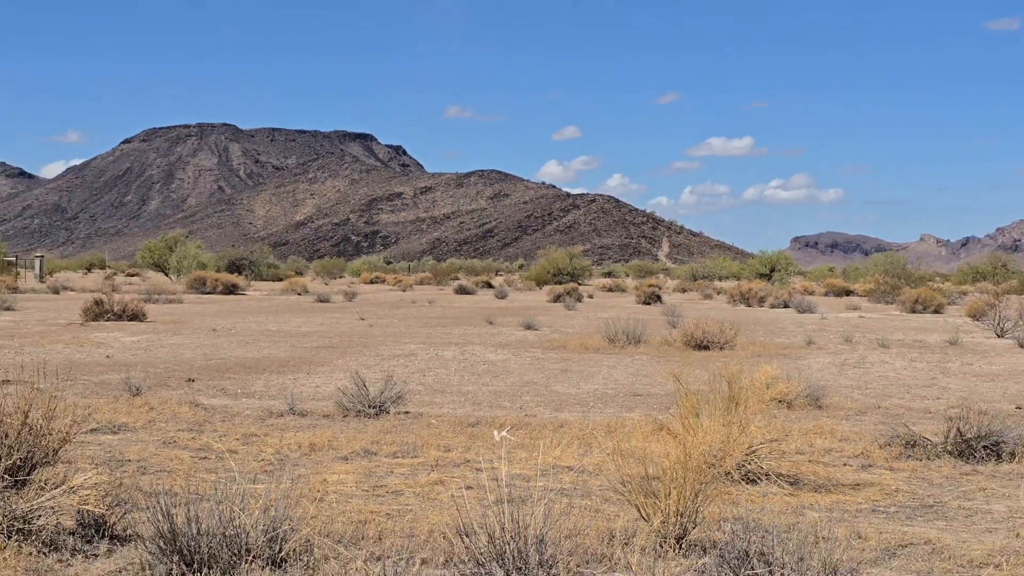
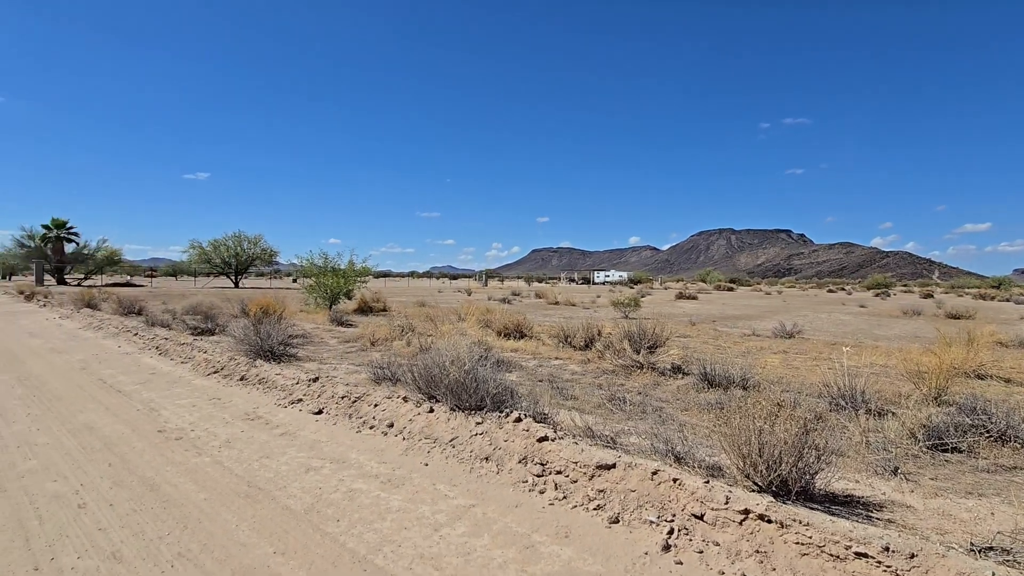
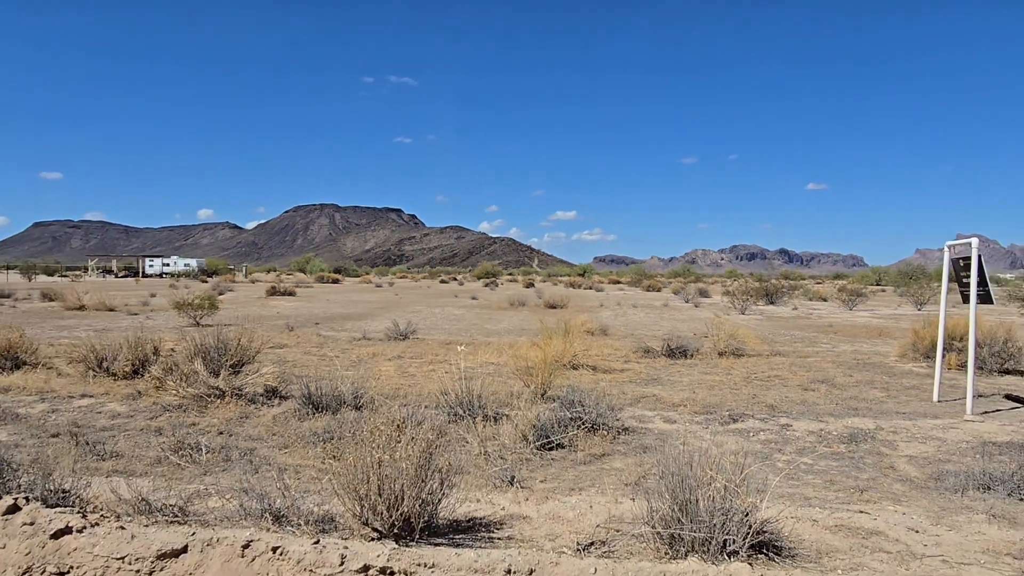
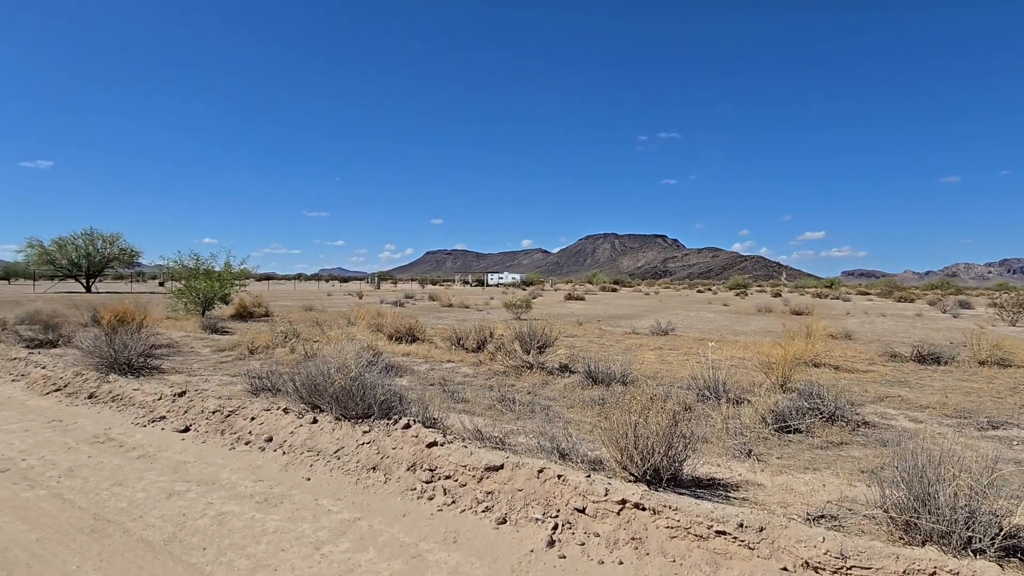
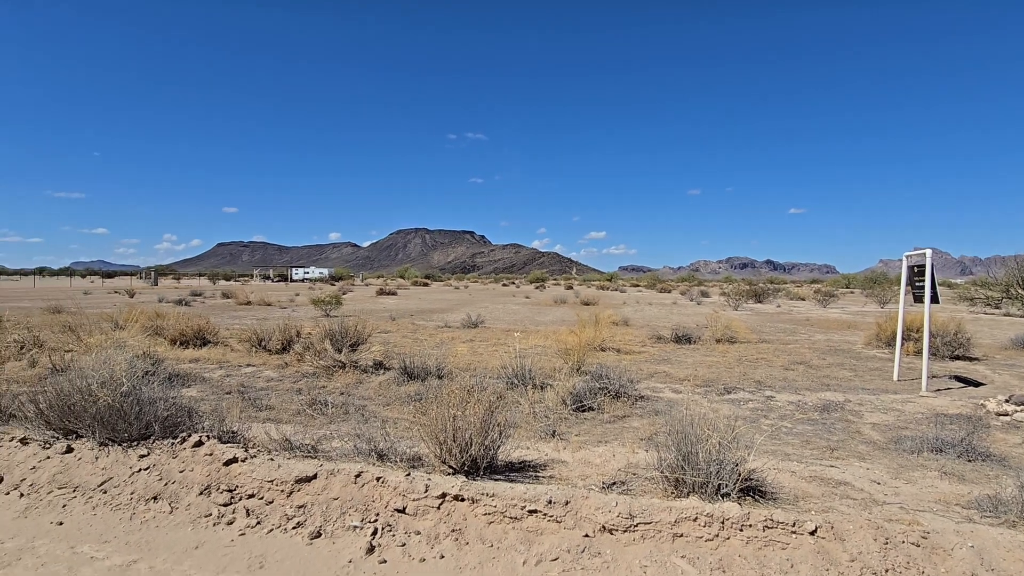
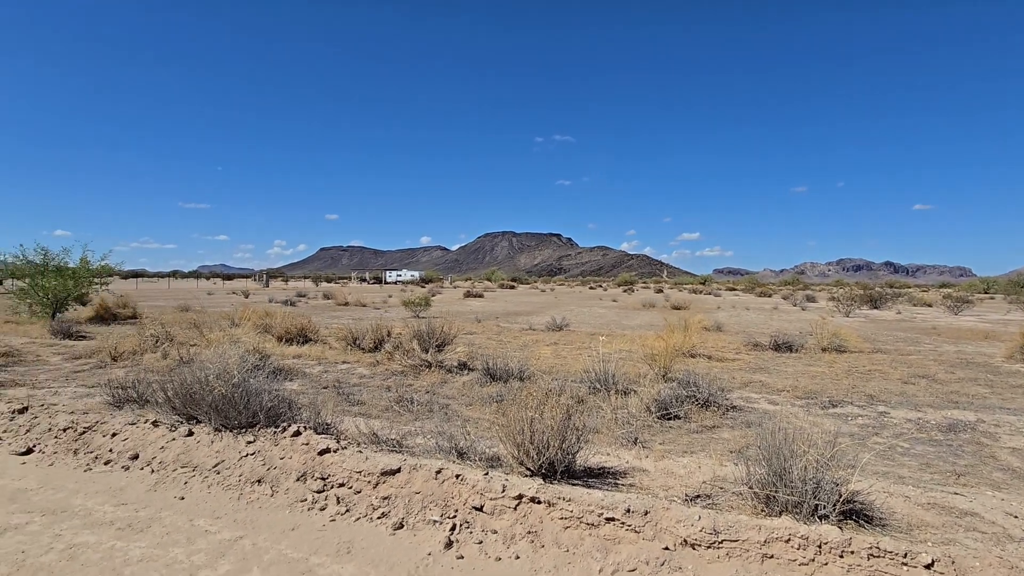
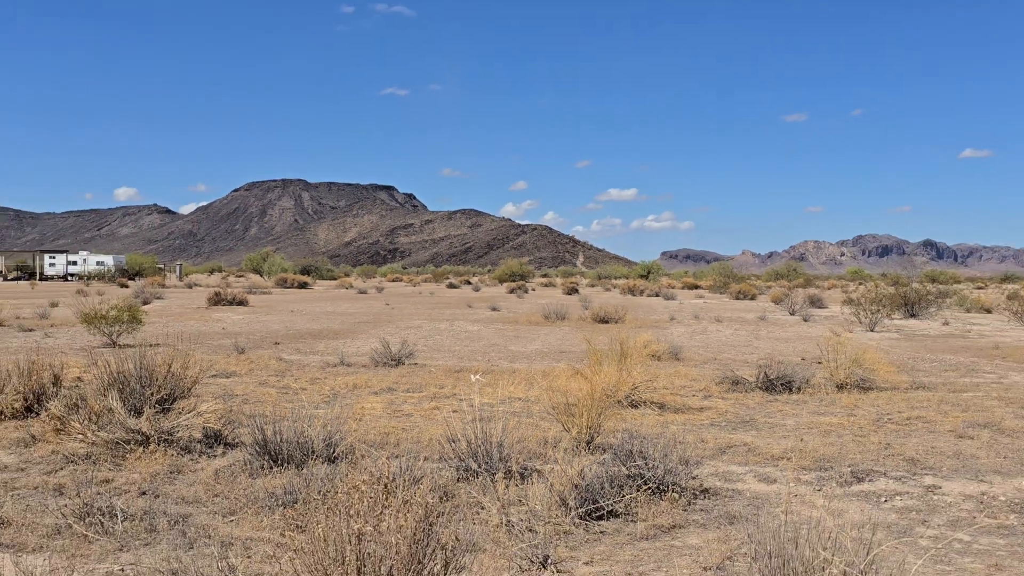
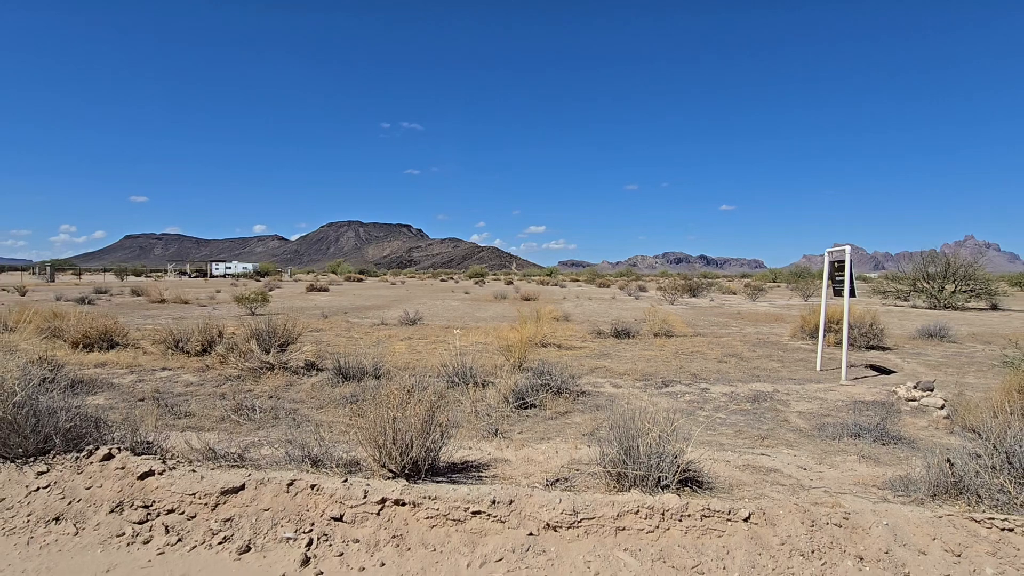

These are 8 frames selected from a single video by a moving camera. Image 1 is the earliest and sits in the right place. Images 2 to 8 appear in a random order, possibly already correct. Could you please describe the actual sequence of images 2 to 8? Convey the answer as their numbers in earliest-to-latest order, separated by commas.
7, 3, 8, 5, 6, 4, 2
